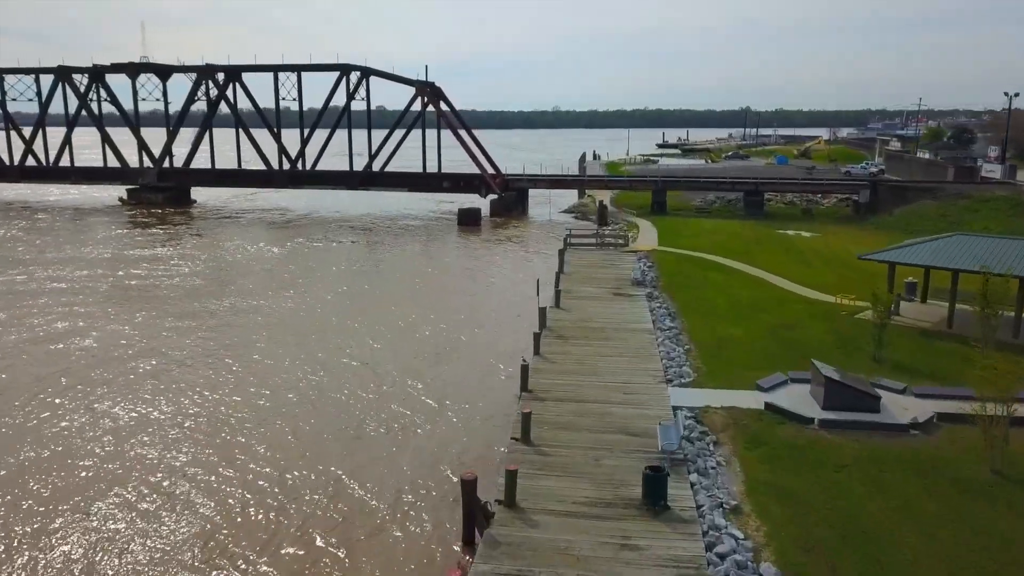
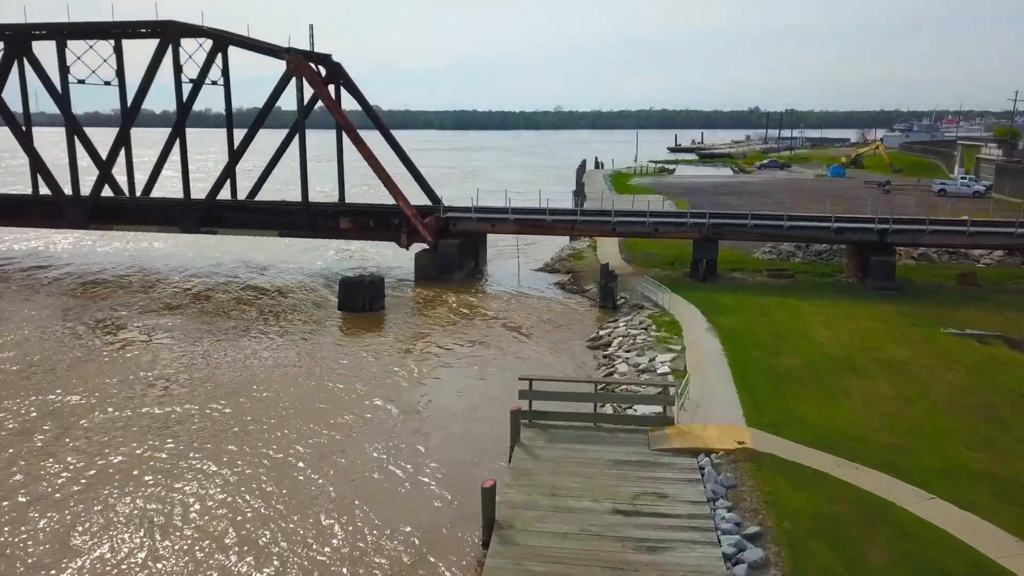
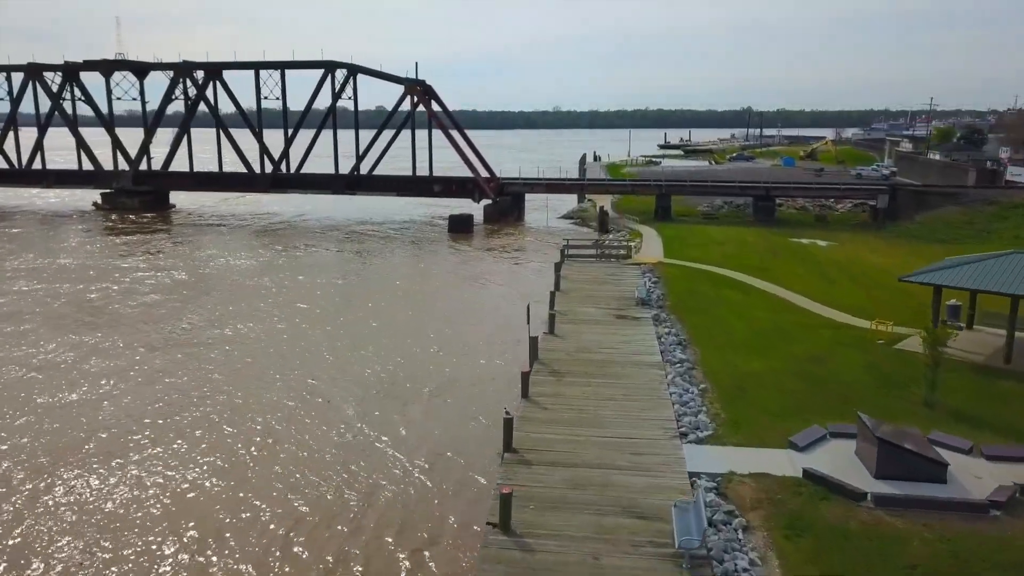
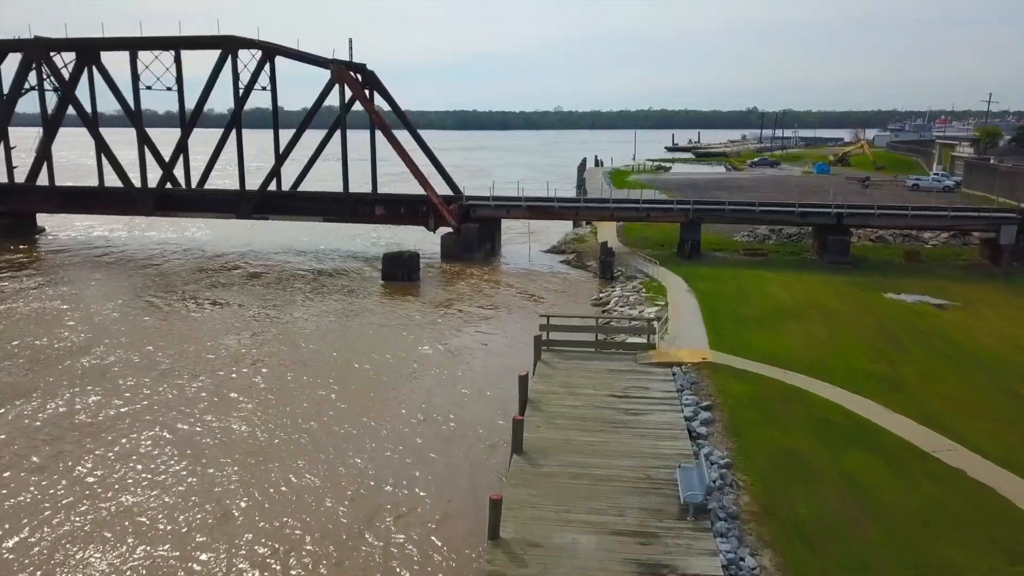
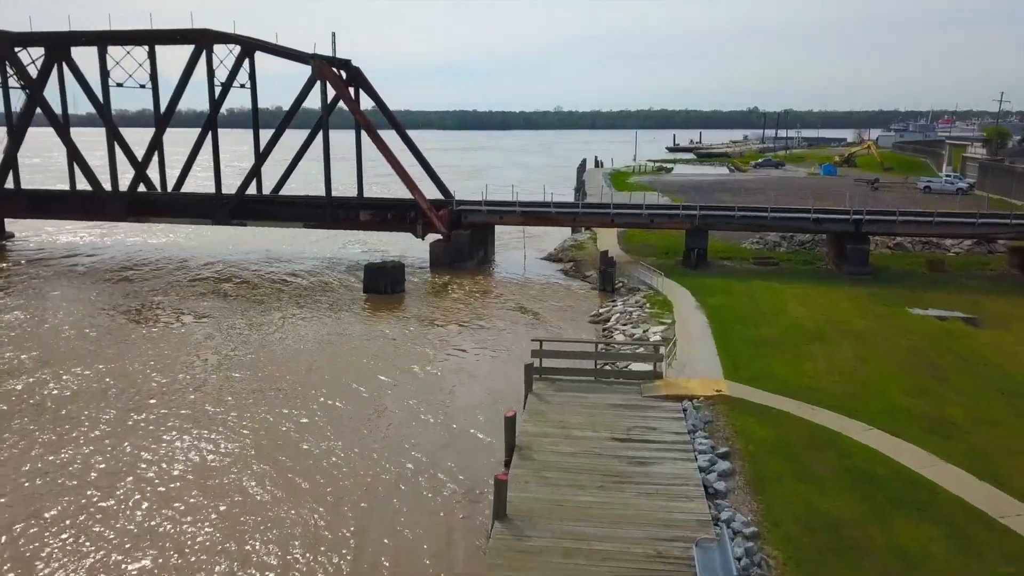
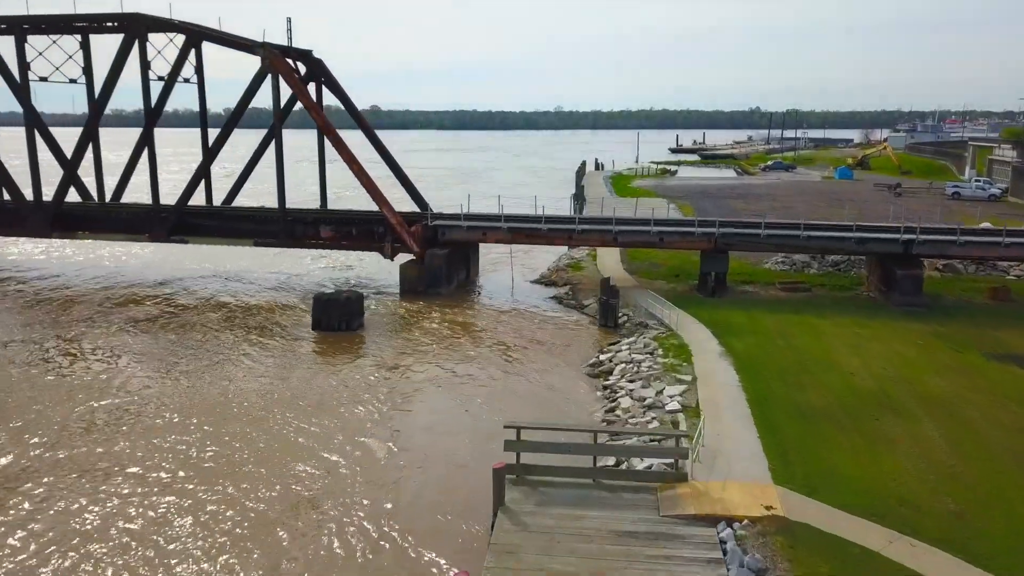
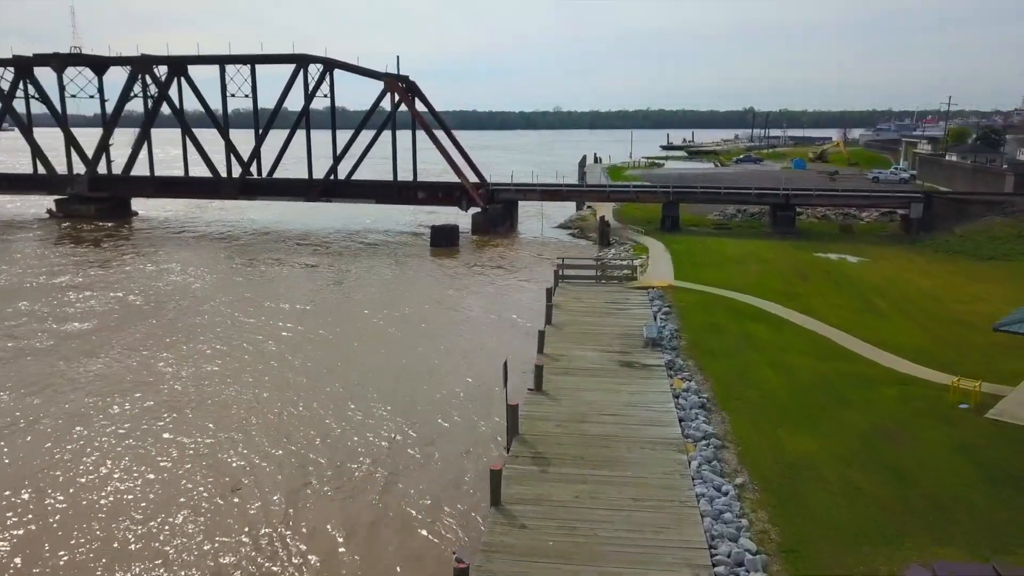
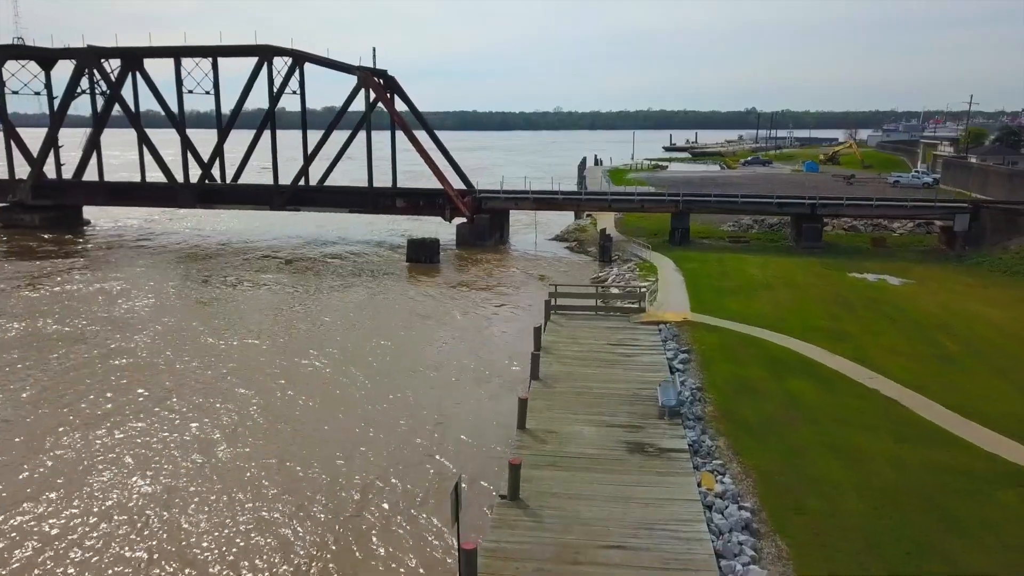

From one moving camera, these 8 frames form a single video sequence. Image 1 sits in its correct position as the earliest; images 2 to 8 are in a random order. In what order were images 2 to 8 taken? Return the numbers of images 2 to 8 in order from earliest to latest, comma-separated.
3, 7, 8, 4, 5, 2, 6
